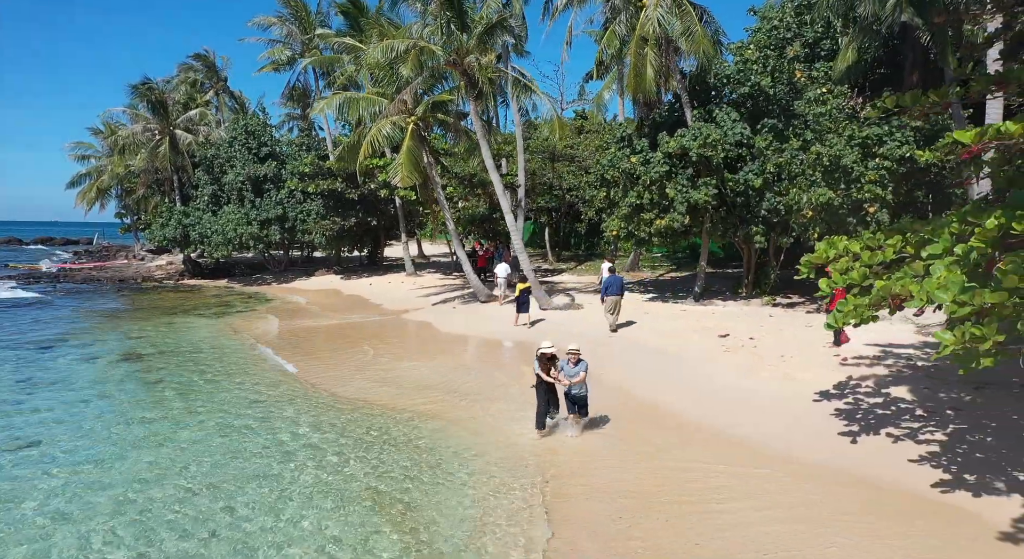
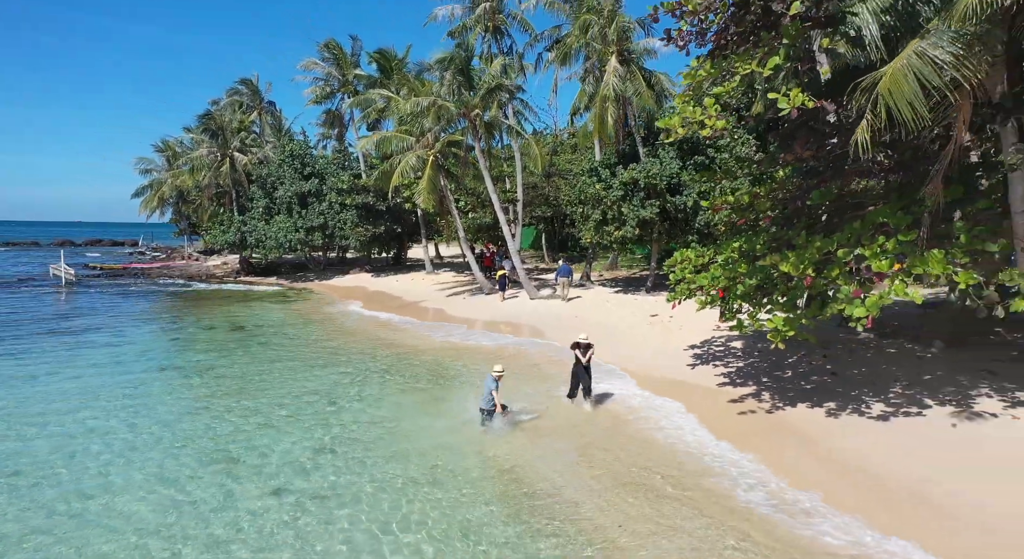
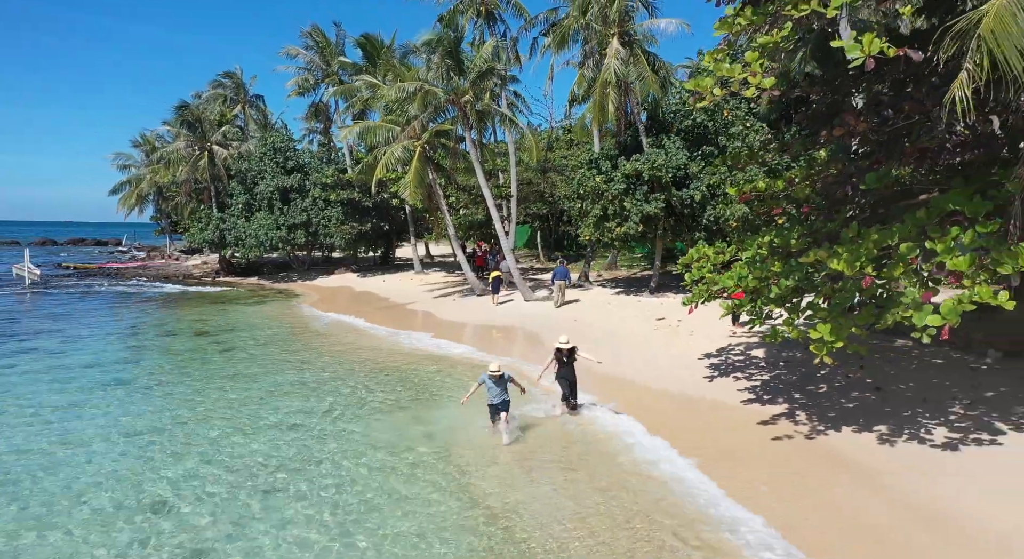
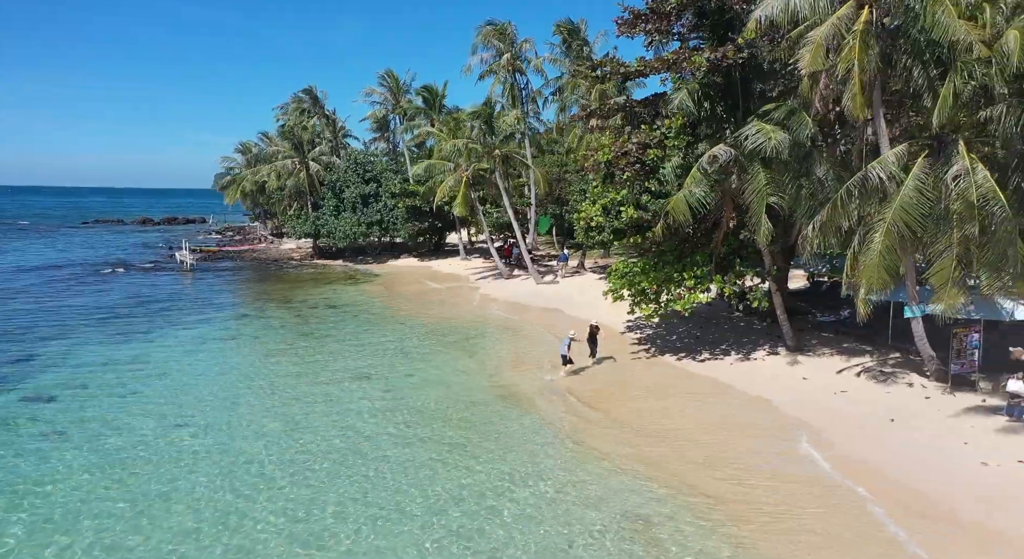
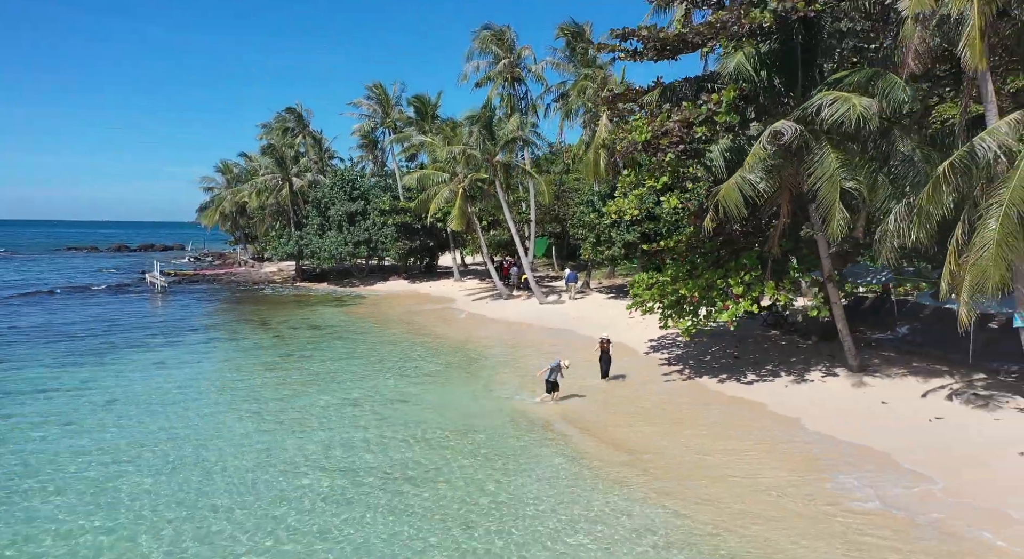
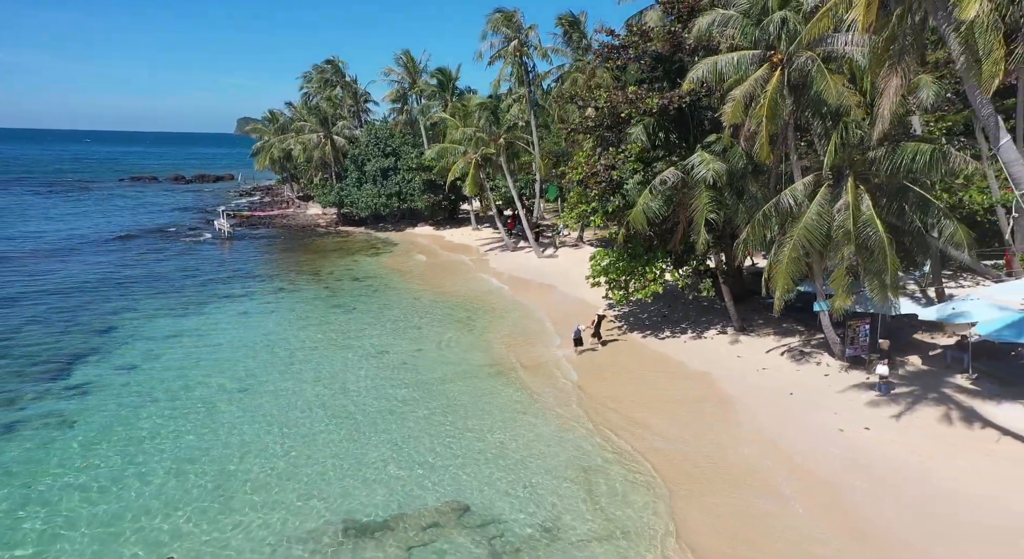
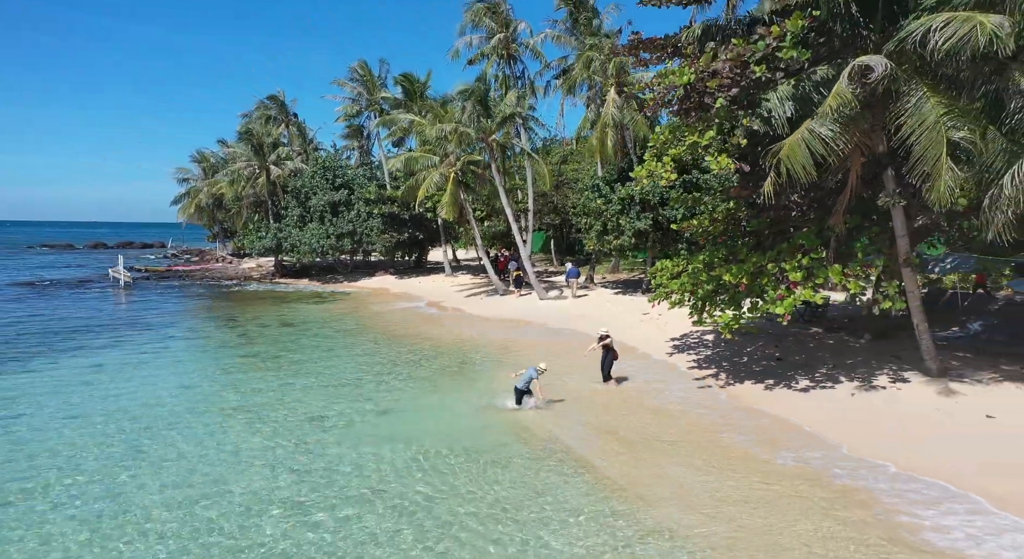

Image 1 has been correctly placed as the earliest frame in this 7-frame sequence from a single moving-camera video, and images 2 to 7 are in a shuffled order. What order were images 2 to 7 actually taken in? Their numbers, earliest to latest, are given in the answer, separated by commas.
3, 2, 7, 5, 4, 6
